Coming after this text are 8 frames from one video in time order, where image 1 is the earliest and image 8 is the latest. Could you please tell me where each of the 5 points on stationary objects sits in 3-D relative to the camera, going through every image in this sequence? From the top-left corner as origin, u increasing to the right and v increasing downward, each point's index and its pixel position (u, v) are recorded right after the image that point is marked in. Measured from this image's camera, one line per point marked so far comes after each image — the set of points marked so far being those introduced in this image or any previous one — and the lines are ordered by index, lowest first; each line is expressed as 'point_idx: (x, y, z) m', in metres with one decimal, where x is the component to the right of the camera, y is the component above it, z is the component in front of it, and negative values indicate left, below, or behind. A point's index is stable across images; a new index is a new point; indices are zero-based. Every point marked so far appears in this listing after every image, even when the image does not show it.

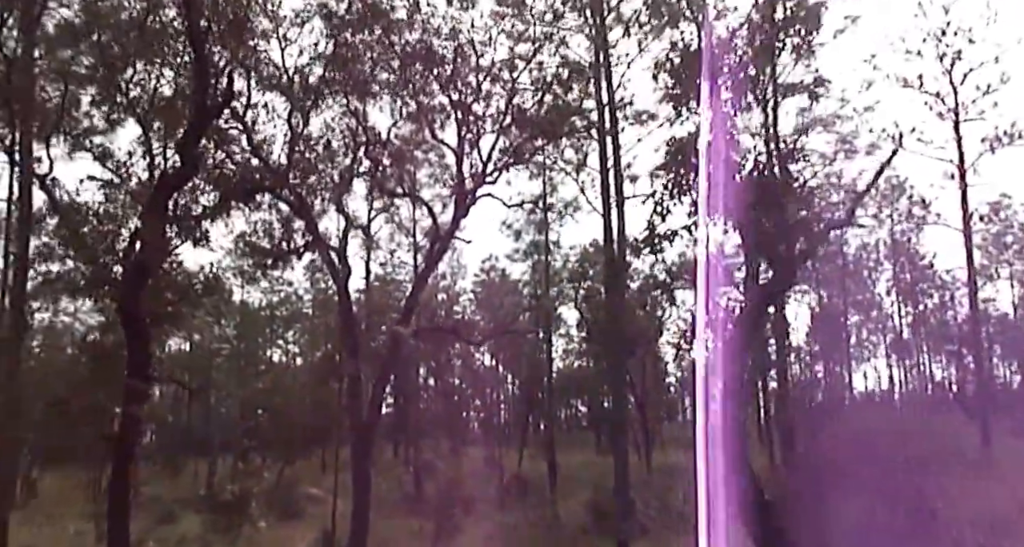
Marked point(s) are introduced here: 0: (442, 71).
0: (-1.2, +3.5, +15.4) m
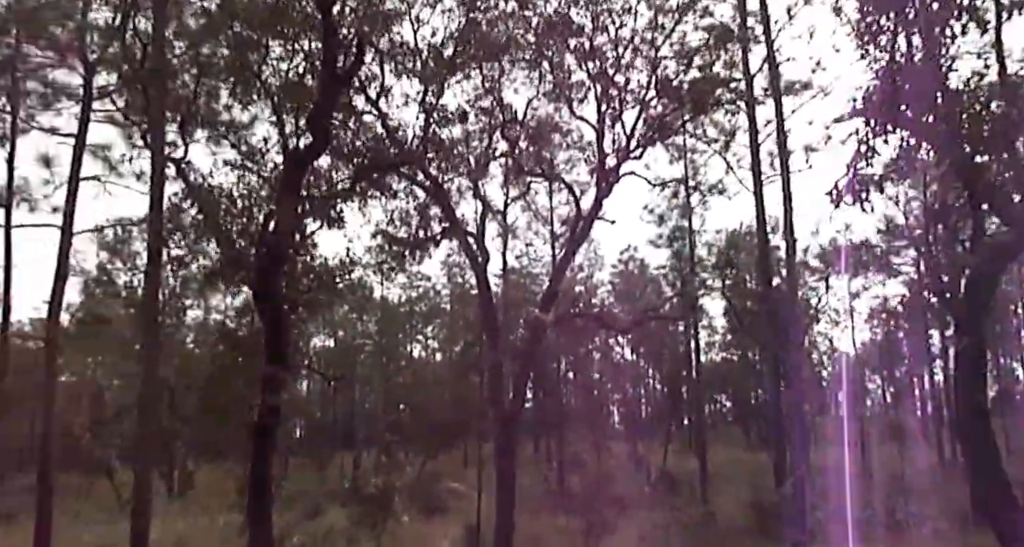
0: (+1.1, +3.7, +14.9) m
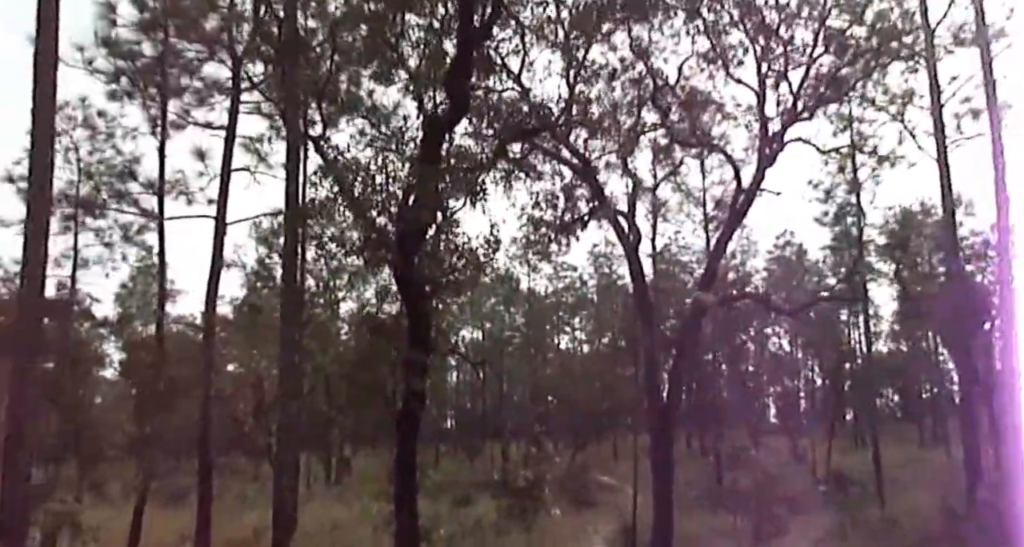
0: (+3.4, +4.0, +14.0) m
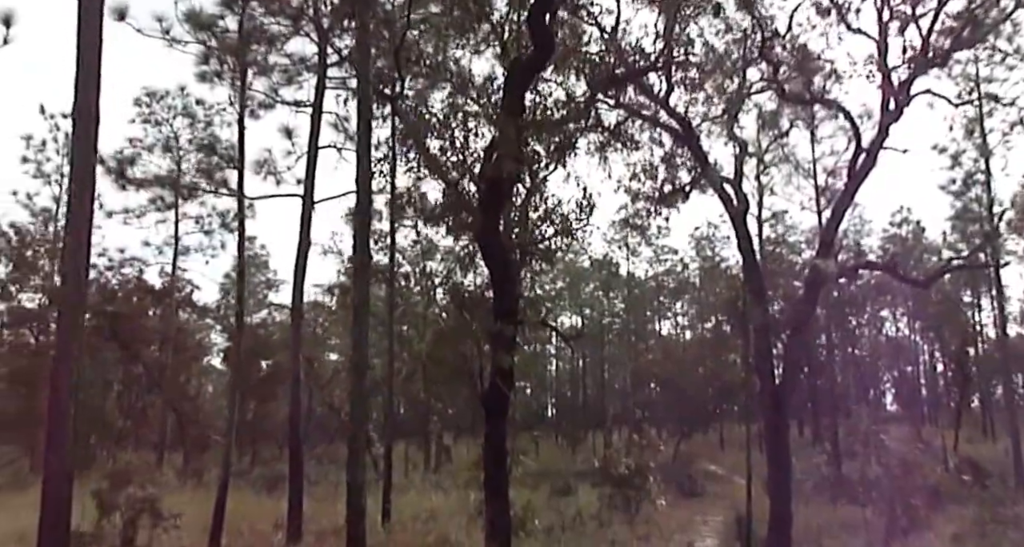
0: (+4.8, +4.3, +12.9) m
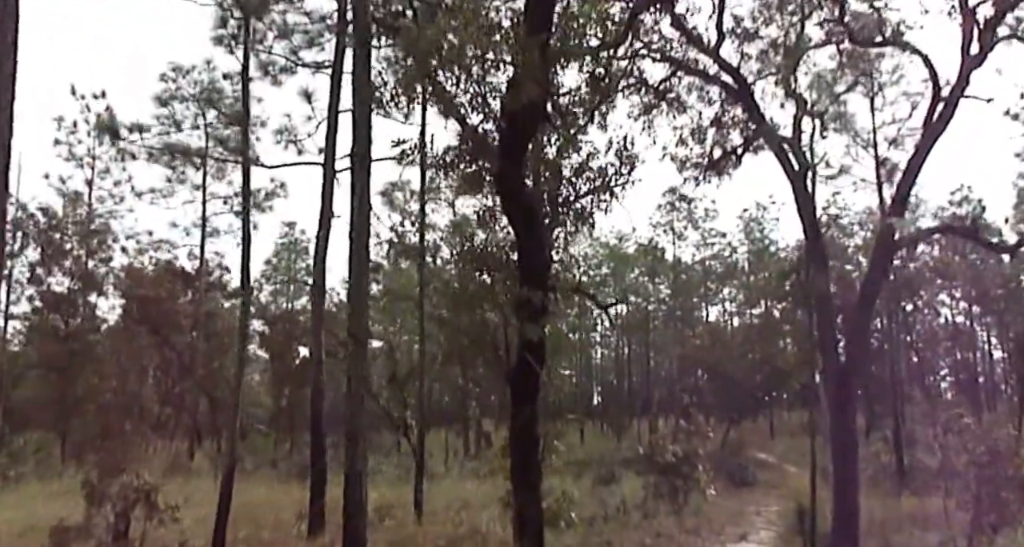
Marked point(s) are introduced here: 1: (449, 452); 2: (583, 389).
0: (+5.3, +4.7, +12.0) m
1: (-1.4, -3.9, +19.8) m
2: (+1.4, -2.0, +16.8) m
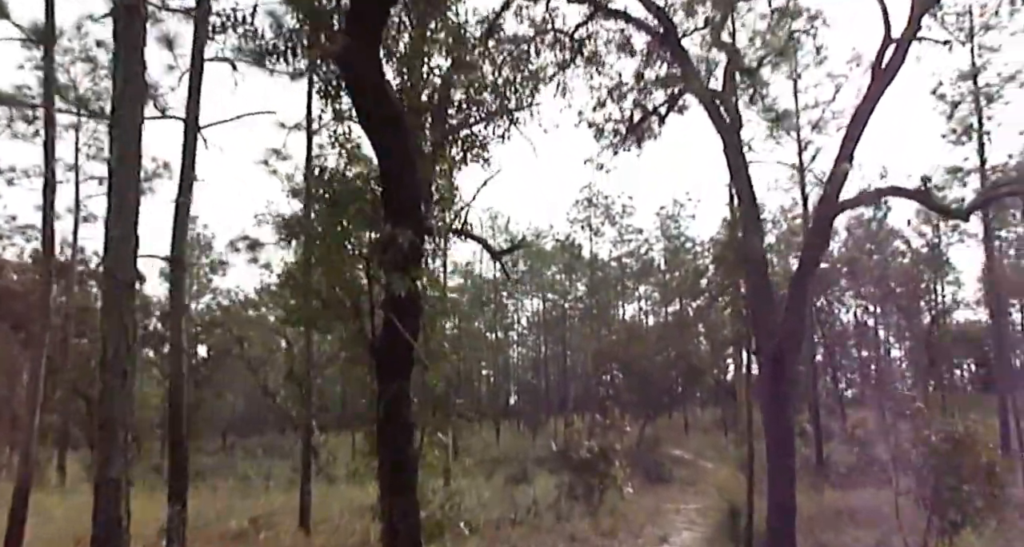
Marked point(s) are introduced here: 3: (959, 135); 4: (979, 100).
0: (+4.1, +4.9, +11.5) m
1: (-3.3, -3.7, +18.7) m
2: (-0.2, -1.8, +15.9) m
3: (+6.8, +2.1, +13.8) m
4: (+7.5, +2.8, +14.6) m
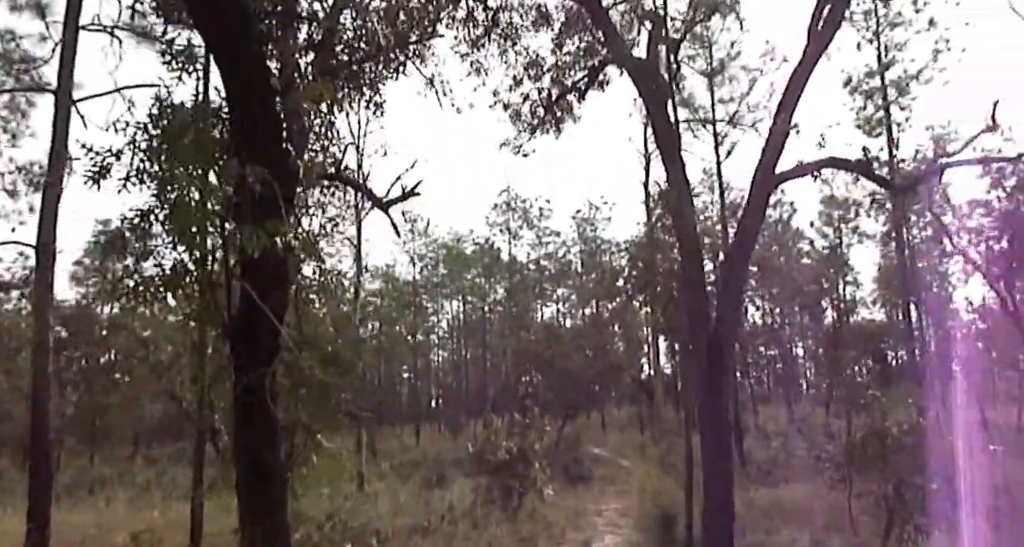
0: (+3.0, +5.0, +11.2) m
1: (-4.9, -3.7, +17.7) m
2: (-1.6, -1.8, +15.3) m
3: (+5.5, +2.2, +13.8) m
4: (+6.2, +2.9, +14.7) m
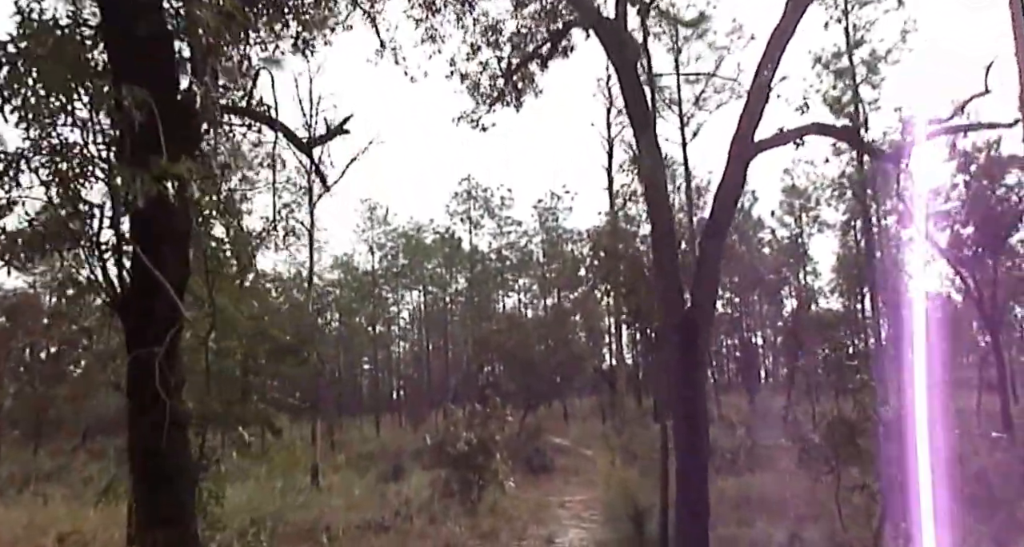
0: (+2.5, +5.2, +10.9) m
1: (-5.7, -3.4, +17.1) m
2: (-2.3, -1.5, +14.8) m
3: (+4.9, +2.4, +13.6) m
4: (+5.5, +3.2, +14.5) m
